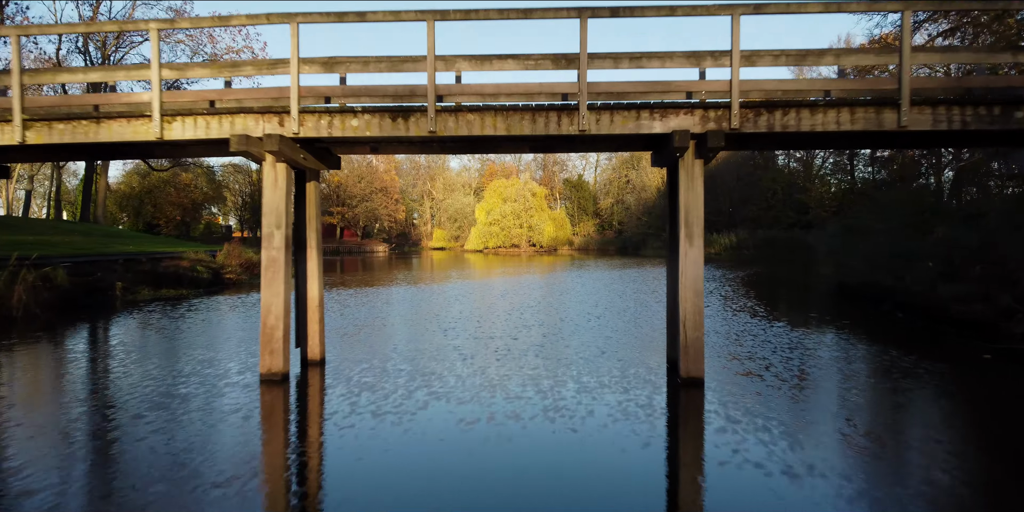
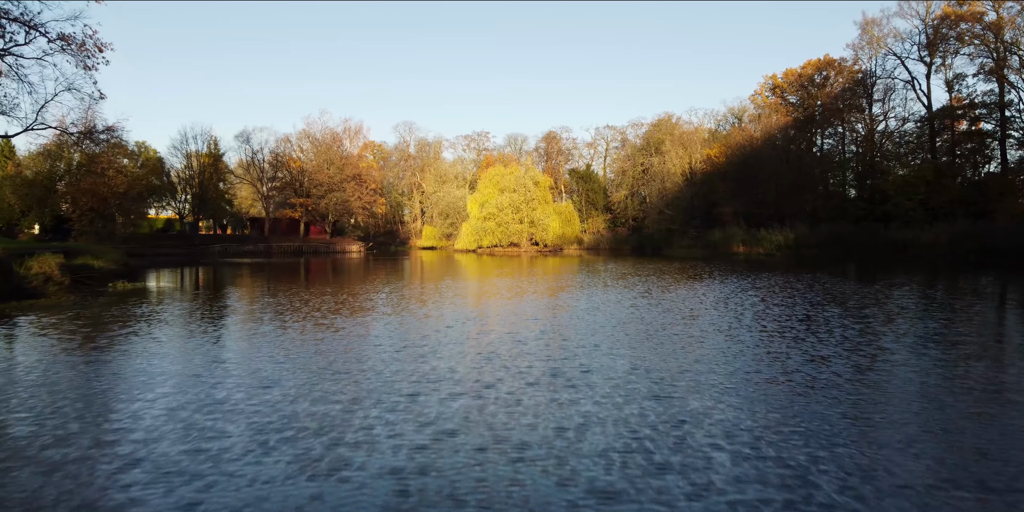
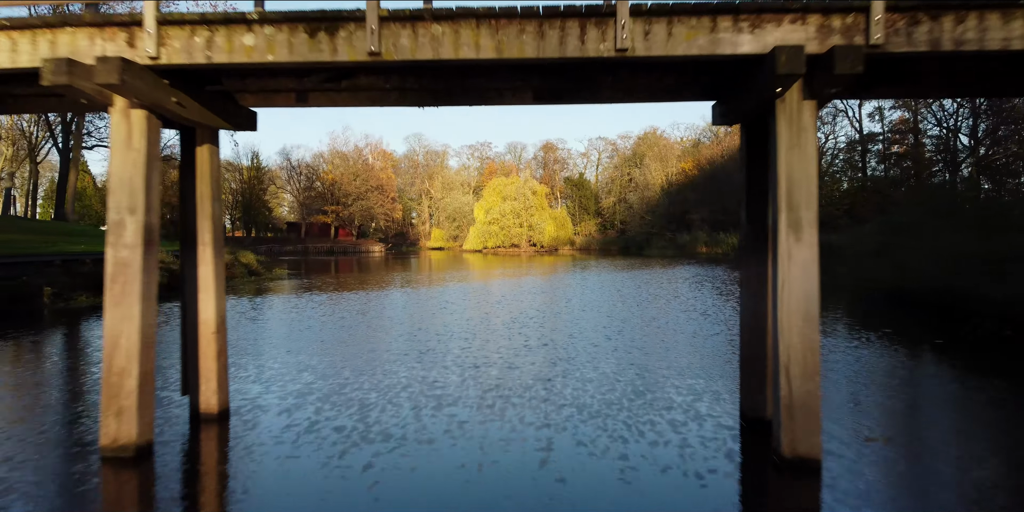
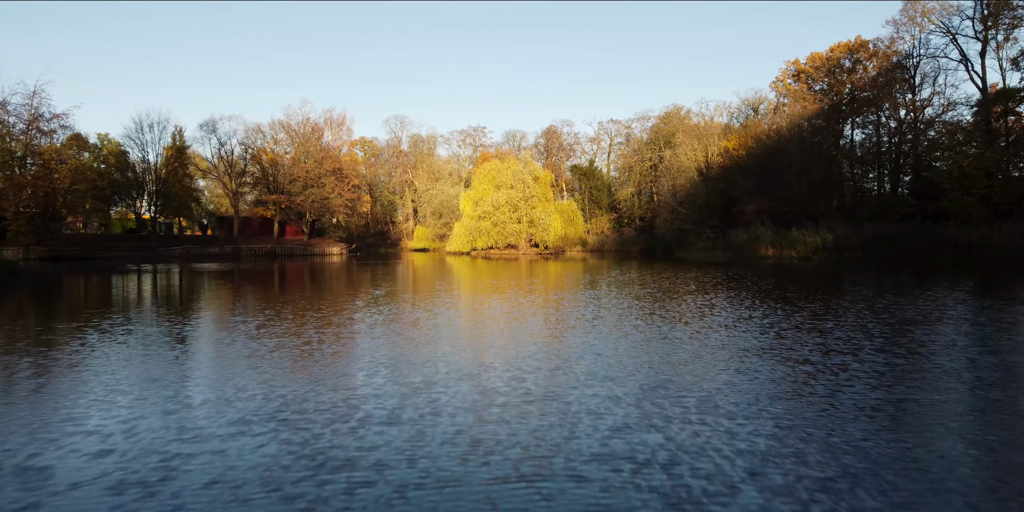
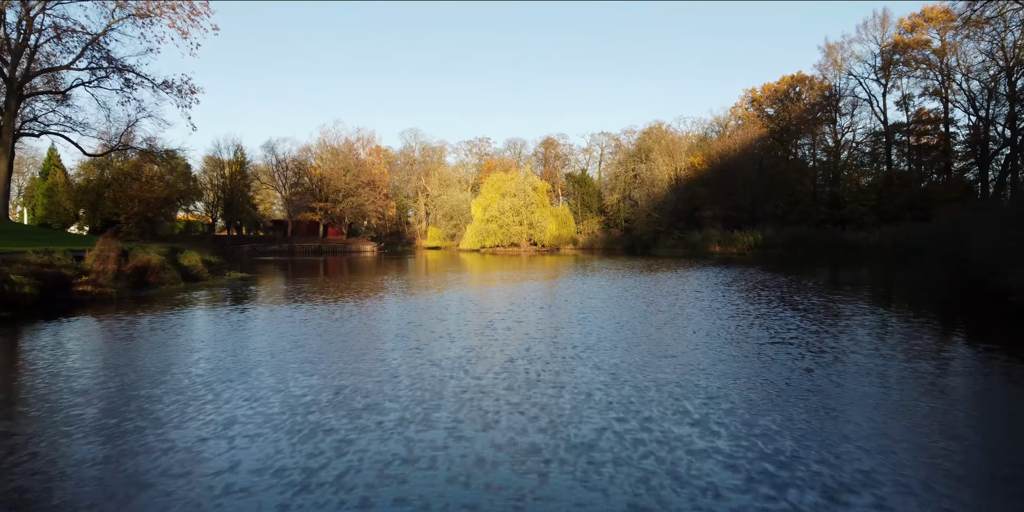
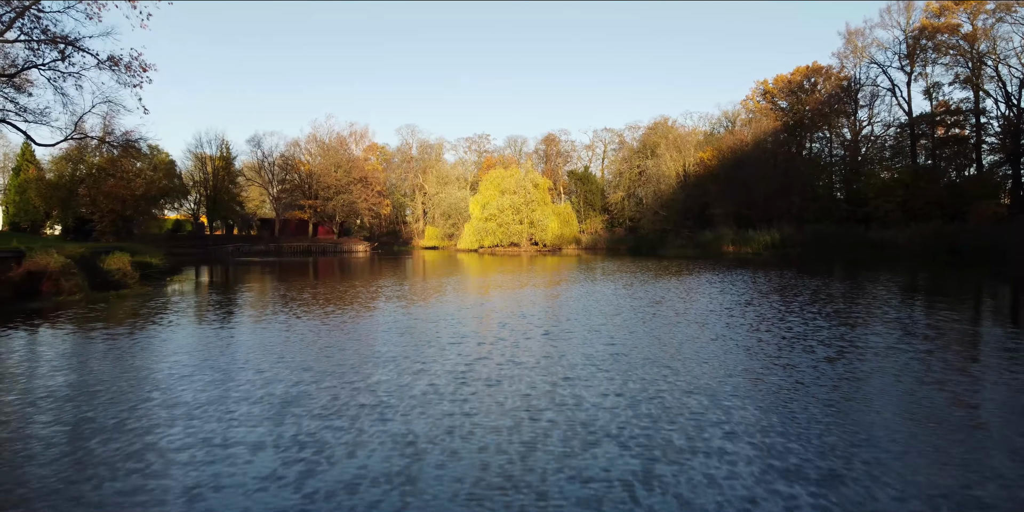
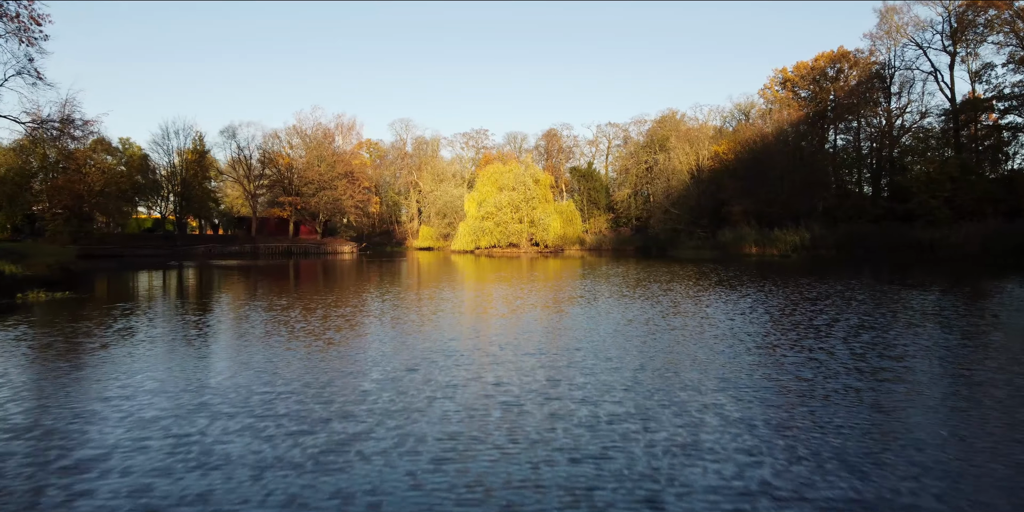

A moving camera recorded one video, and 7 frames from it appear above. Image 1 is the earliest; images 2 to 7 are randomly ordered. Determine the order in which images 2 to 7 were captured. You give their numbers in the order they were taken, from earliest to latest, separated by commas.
3, 5, 6, 2, 7, 4
